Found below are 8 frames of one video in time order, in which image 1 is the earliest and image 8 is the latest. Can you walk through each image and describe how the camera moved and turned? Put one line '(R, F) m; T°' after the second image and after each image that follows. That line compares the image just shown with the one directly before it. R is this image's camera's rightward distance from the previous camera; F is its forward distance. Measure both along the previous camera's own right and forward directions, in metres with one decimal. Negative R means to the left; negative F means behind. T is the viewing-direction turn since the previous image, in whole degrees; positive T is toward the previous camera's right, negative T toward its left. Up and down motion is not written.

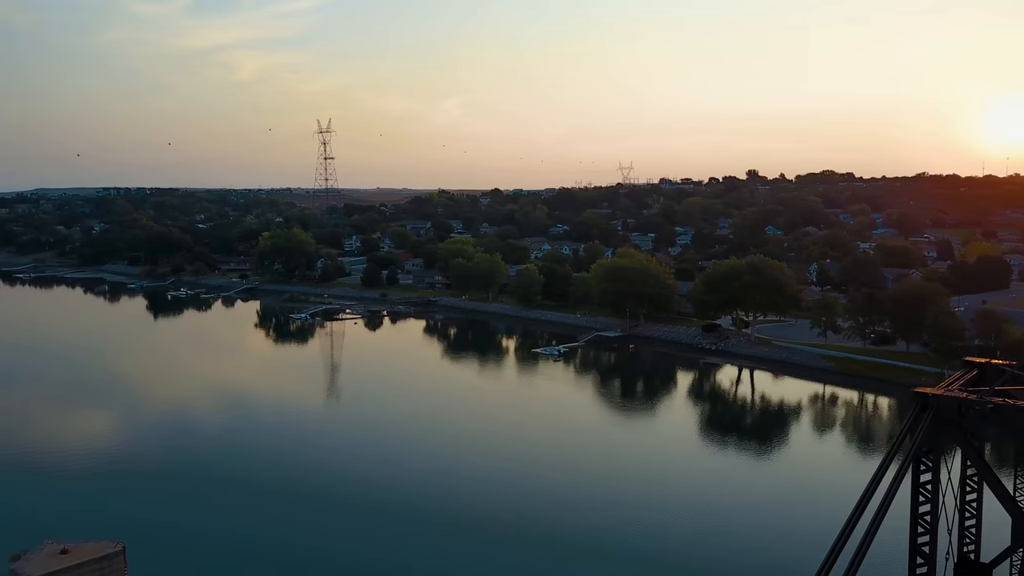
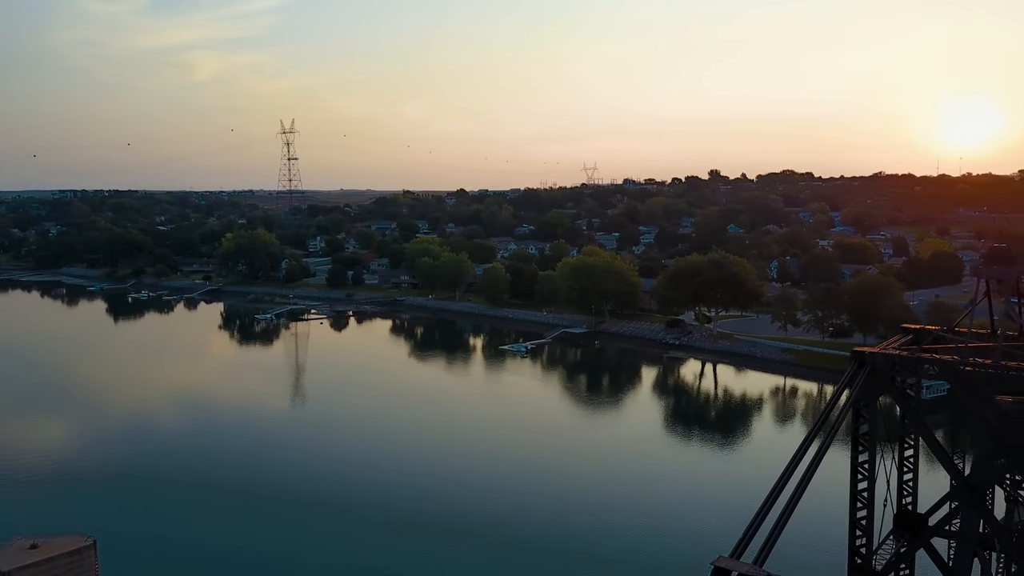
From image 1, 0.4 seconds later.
(0.0, -0.2) m; +3°
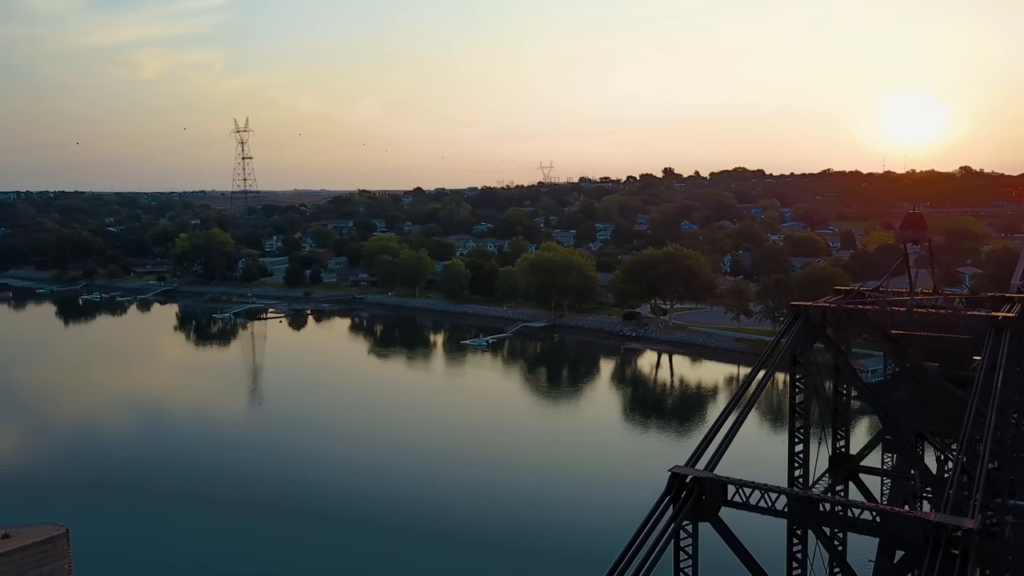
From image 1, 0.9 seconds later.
(-0.1, -0.4) m; +3°
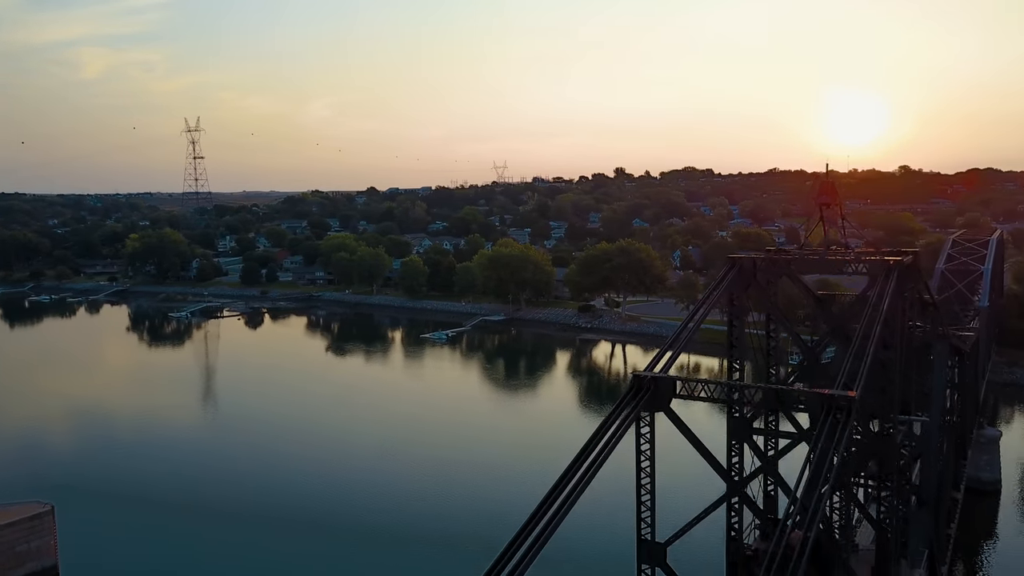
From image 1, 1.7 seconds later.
(-0.1, -0.6) m; +4°
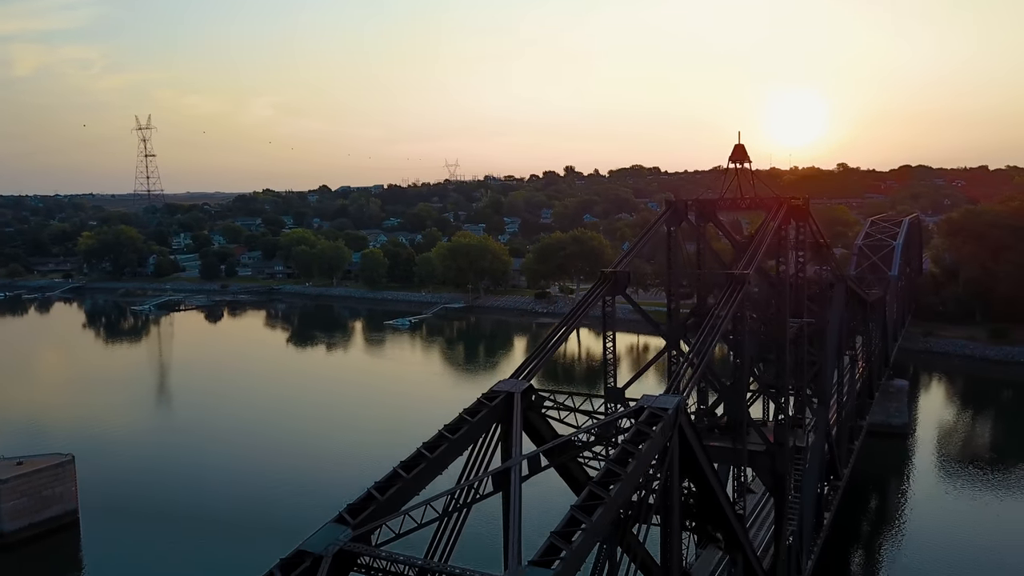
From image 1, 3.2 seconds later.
(-0.3, -1.3) m; +4°
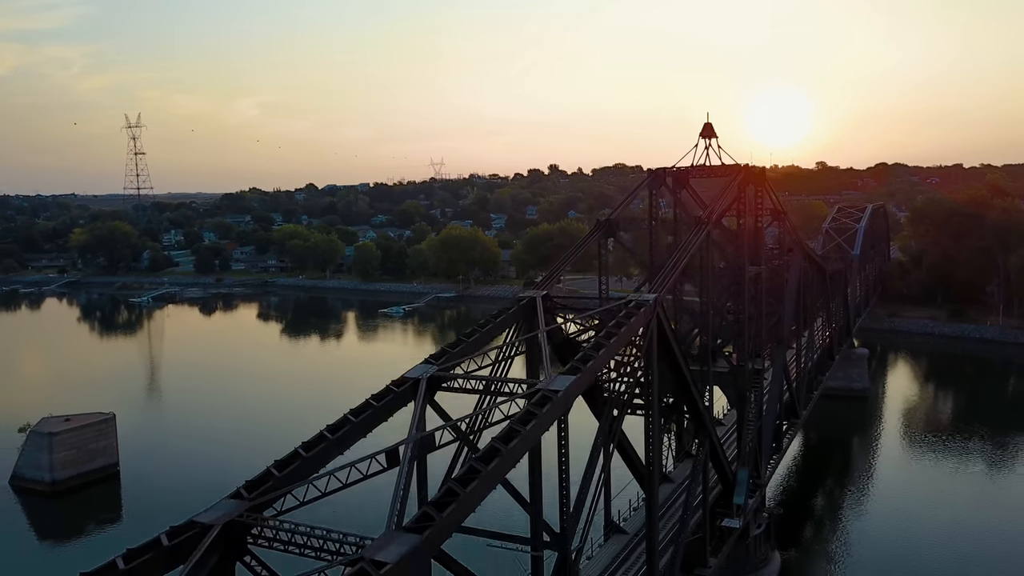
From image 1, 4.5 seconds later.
(-0.2, -1.1) m; +1°
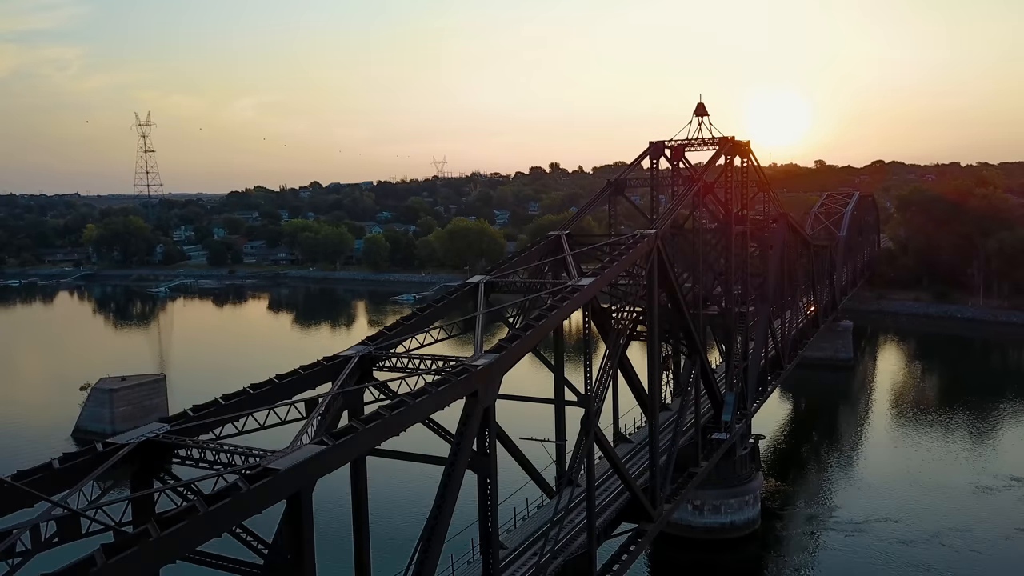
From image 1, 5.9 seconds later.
(-0.2, -1.1) m; 0°
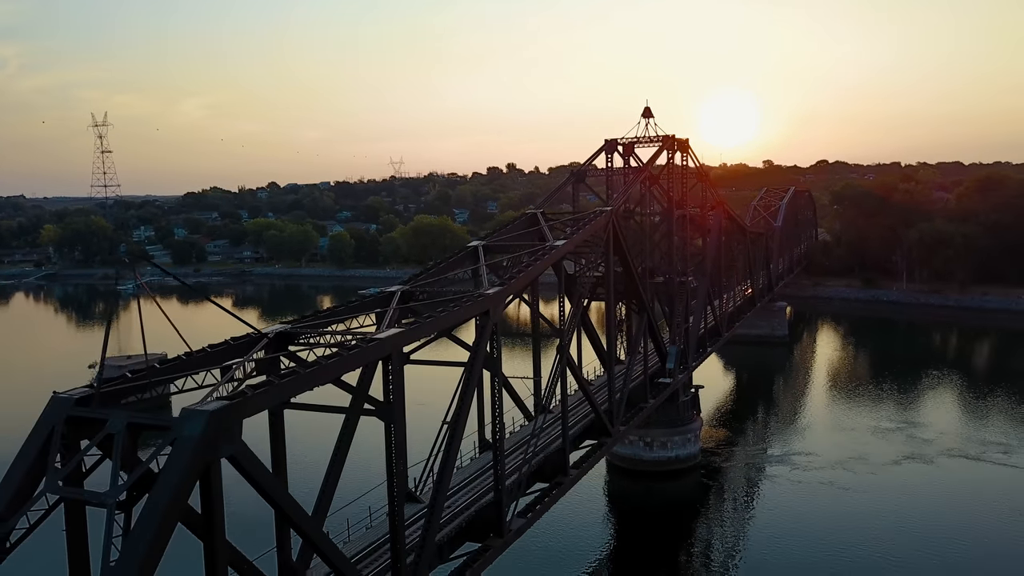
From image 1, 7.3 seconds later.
(-0.3, -1.4) m; +3°
